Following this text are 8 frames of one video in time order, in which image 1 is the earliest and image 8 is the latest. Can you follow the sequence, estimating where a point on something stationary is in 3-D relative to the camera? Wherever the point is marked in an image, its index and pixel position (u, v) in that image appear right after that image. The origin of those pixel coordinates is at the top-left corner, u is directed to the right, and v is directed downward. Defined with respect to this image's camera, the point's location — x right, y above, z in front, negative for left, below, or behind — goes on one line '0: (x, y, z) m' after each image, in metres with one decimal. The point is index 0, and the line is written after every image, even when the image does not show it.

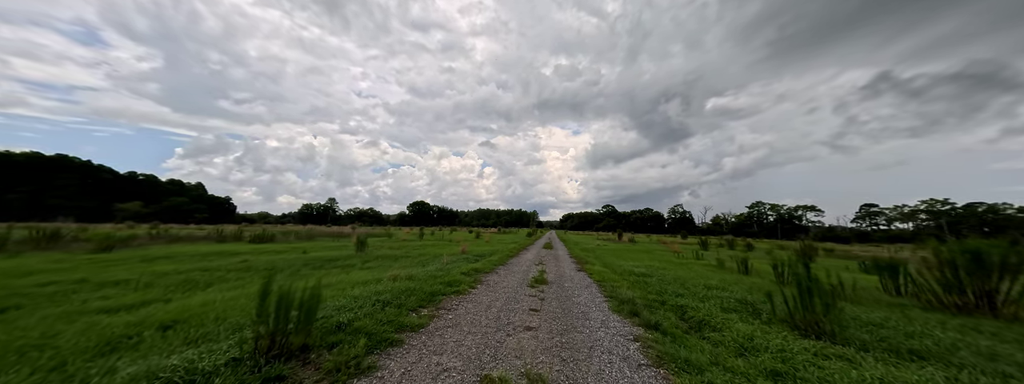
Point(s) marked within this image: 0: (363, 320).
0: (-3.6, -3.1, +6.4) m
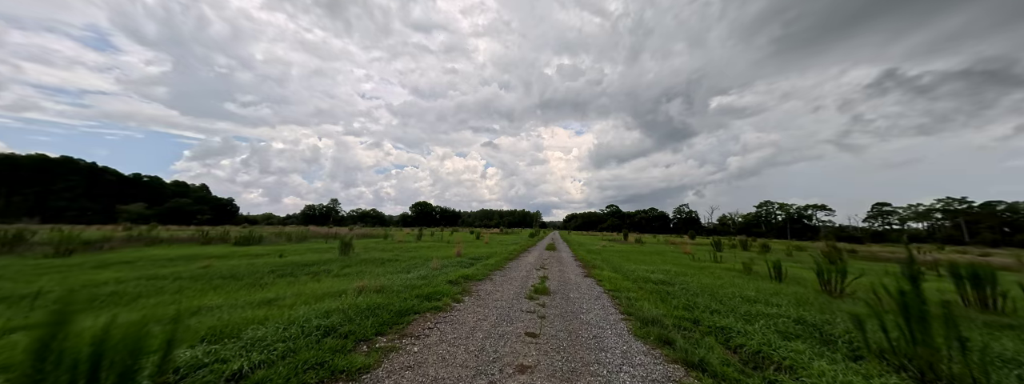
0: (-3.8, -2.8, +4.4) m
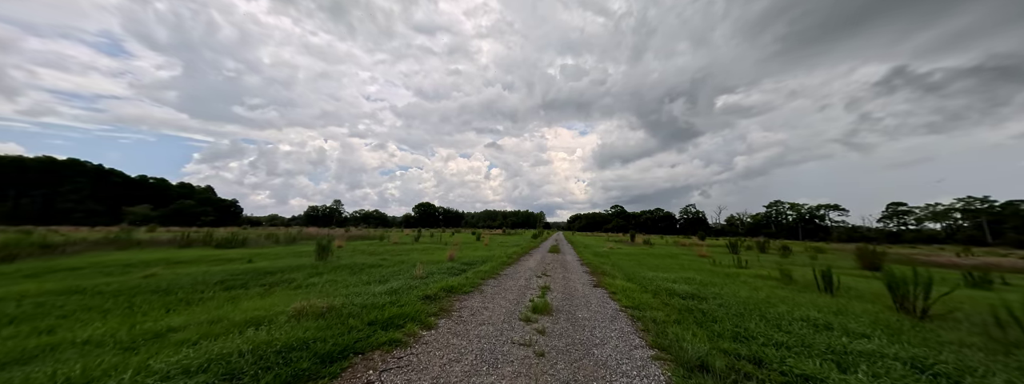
0: (-4.2, -2.6, +2.1) m
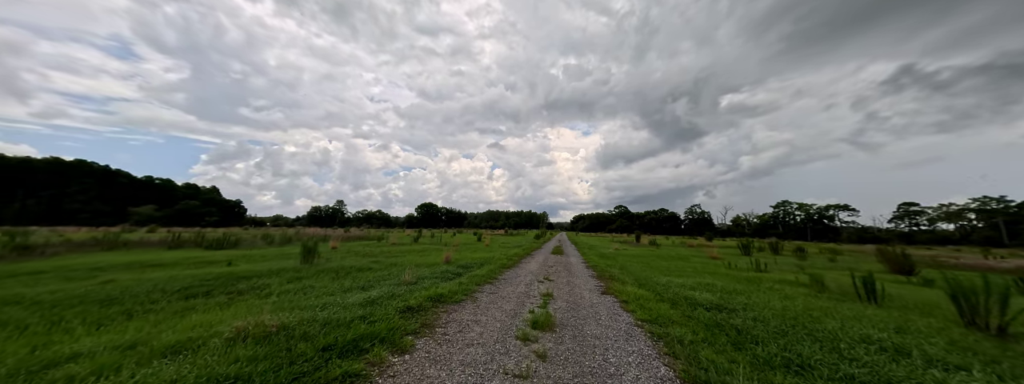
0: (-4.4, -2.4, +0.8) m
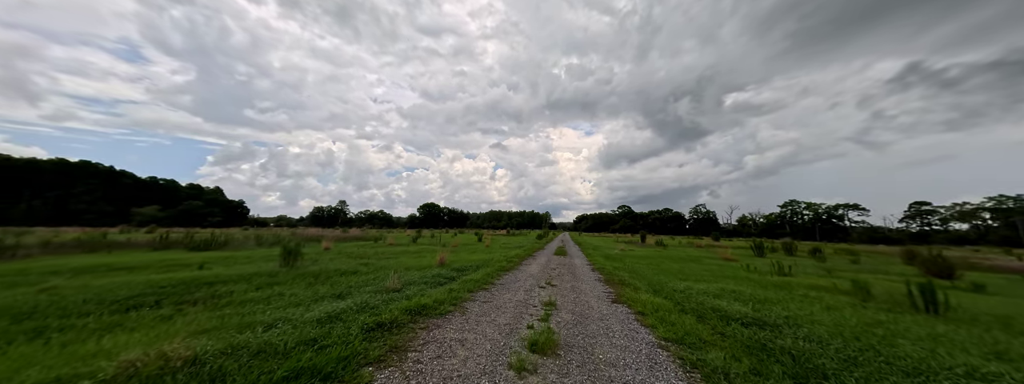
0: (-4.6, -2.1, -0.7) m
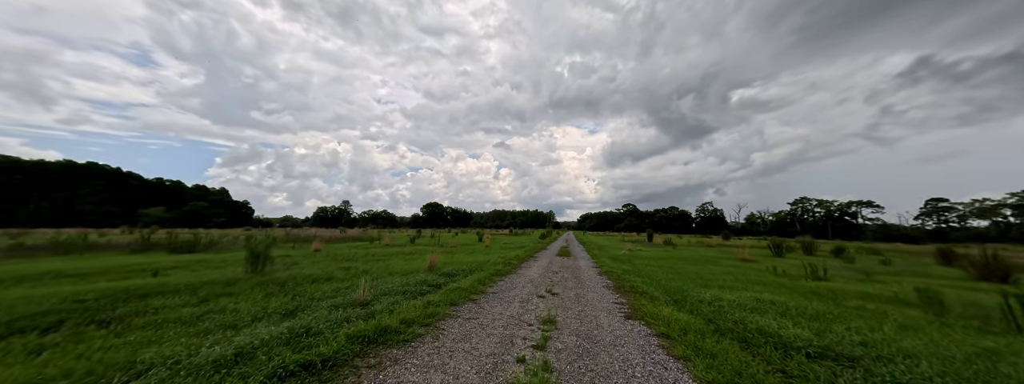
0: (-5.1, -1.9, -2.5) m
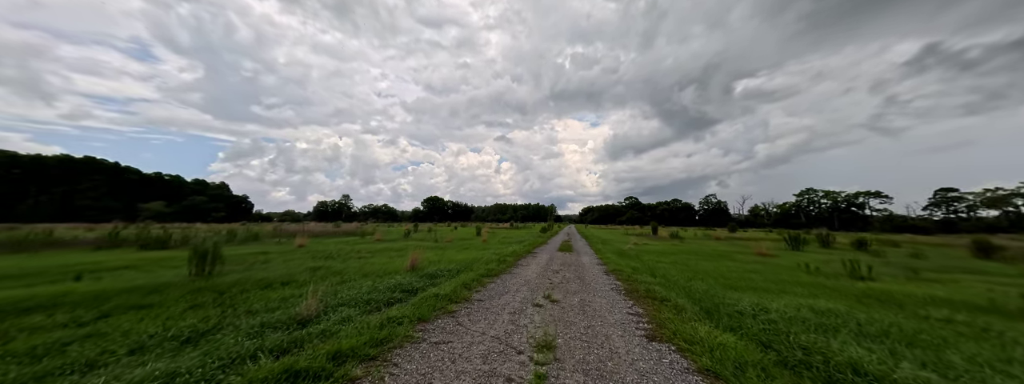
0: (-5.5, -1.8, -4.6) m
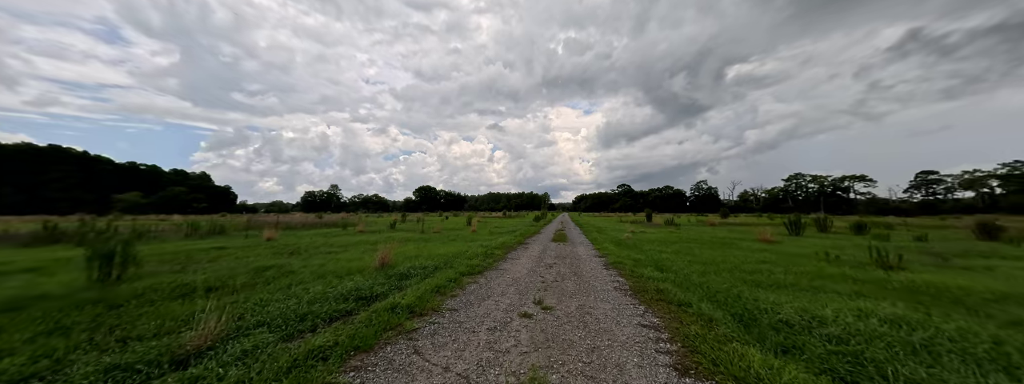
0: (-5.7, -1.9, -6.7) m
